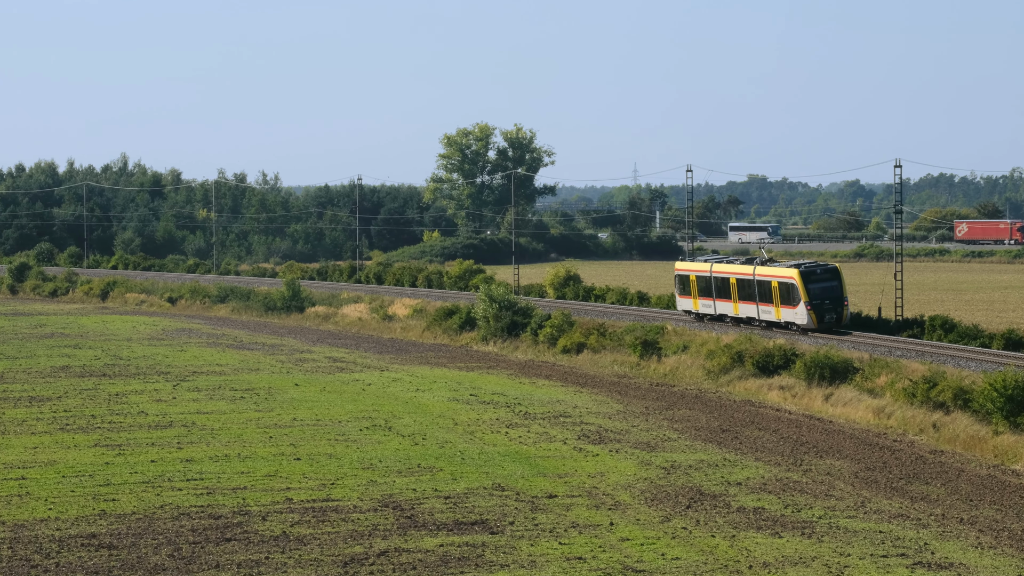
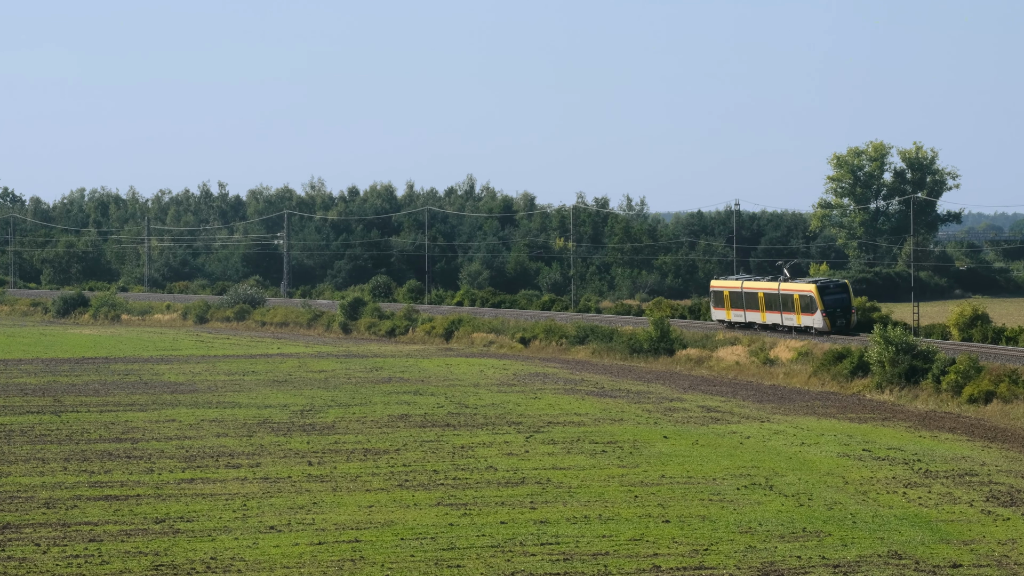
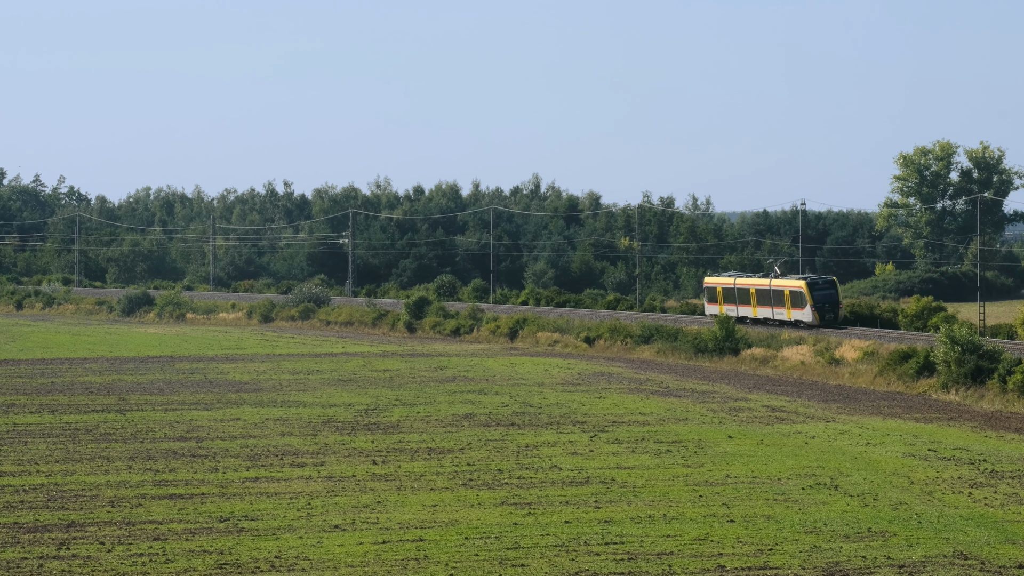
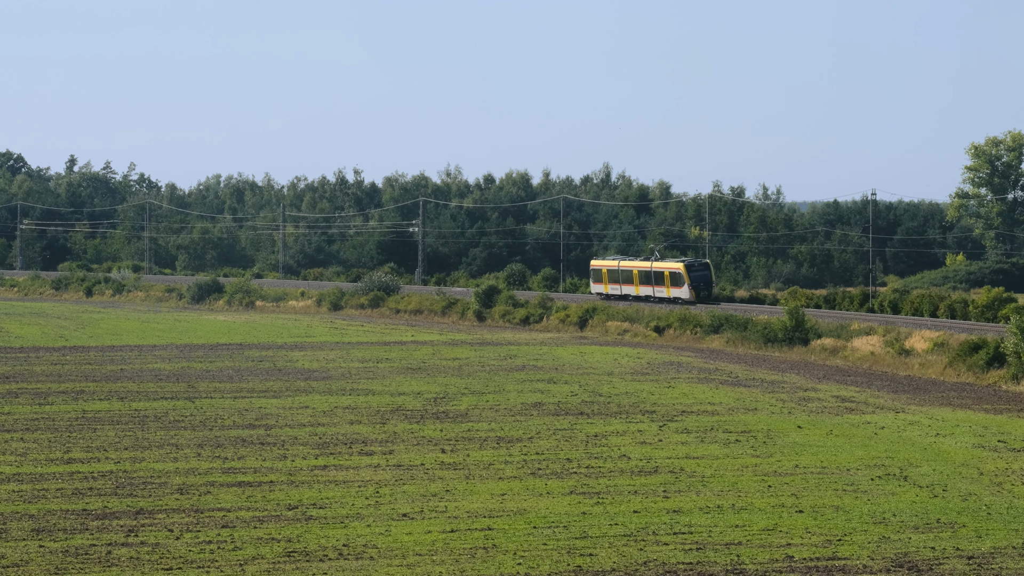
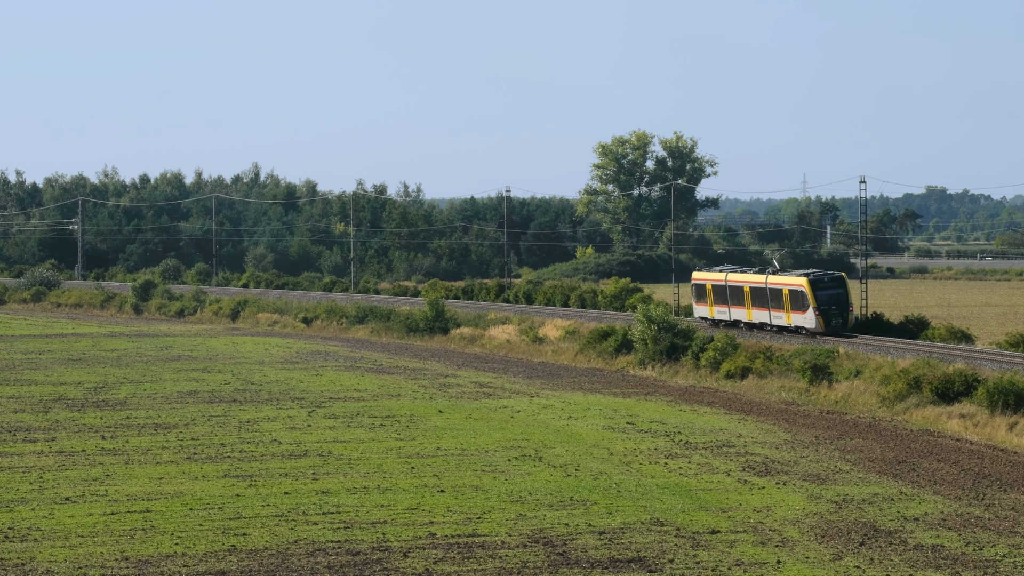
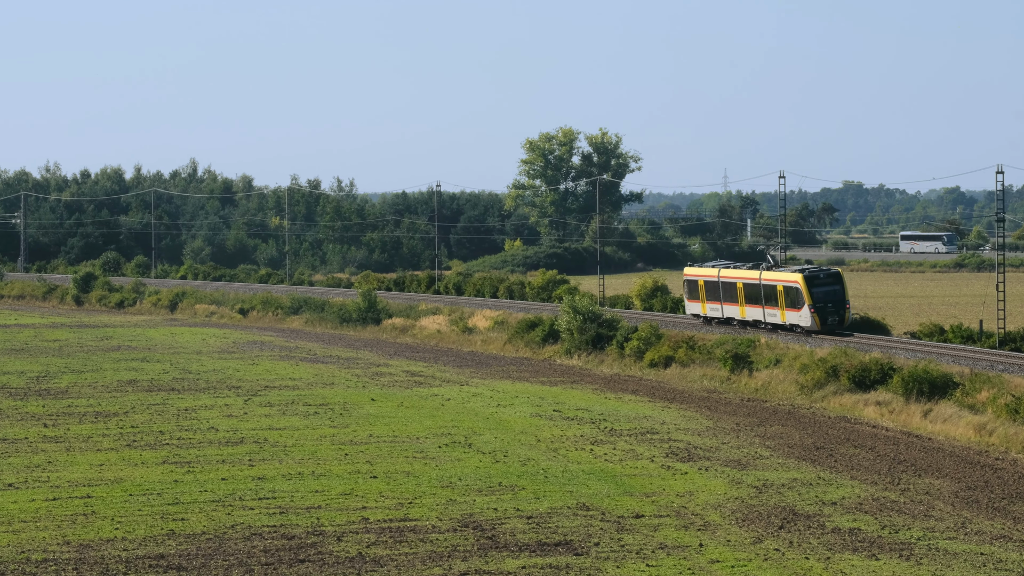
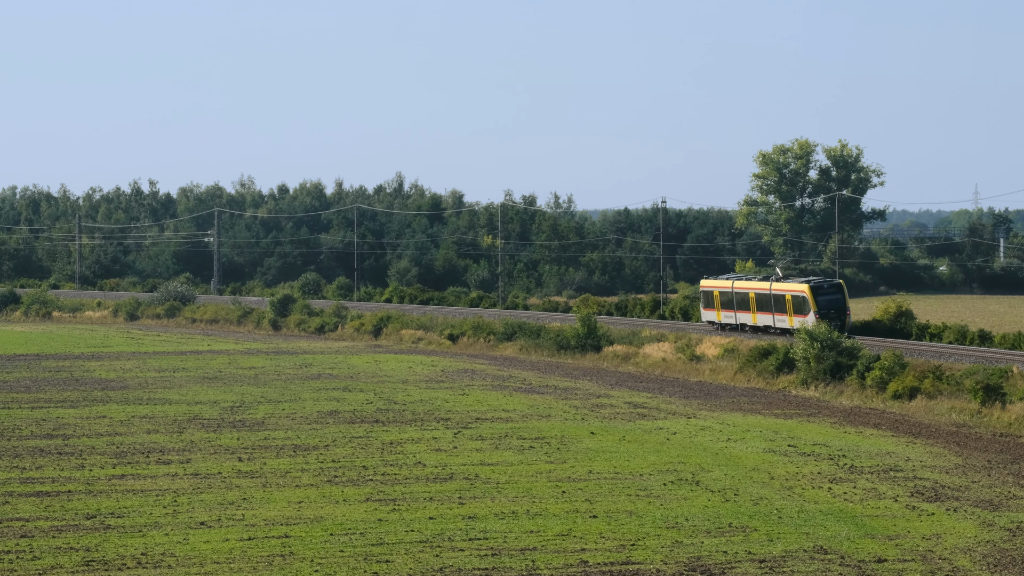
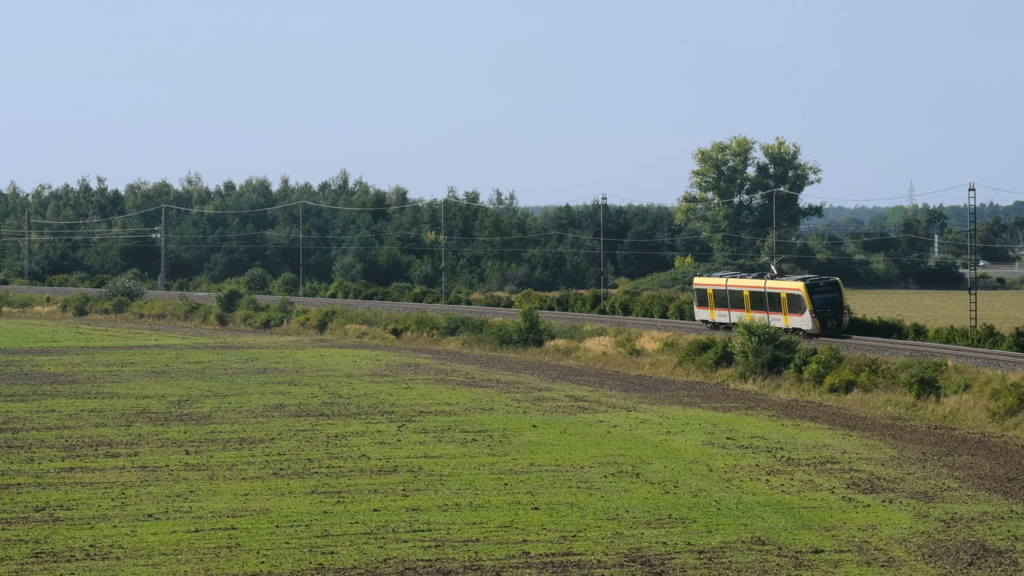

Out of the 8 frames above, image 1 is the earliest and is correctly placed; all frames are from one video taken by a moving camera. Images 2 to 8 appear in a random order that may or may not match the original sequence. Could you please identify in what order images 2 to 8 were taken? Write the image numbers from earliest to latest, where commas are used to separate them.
6, 5, 8, 7, 2, 3, 4
